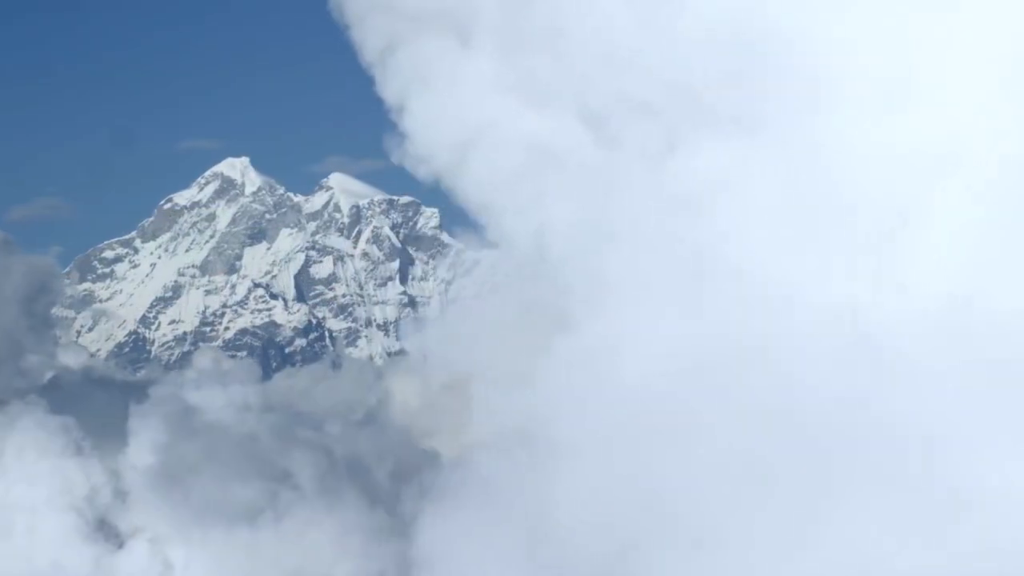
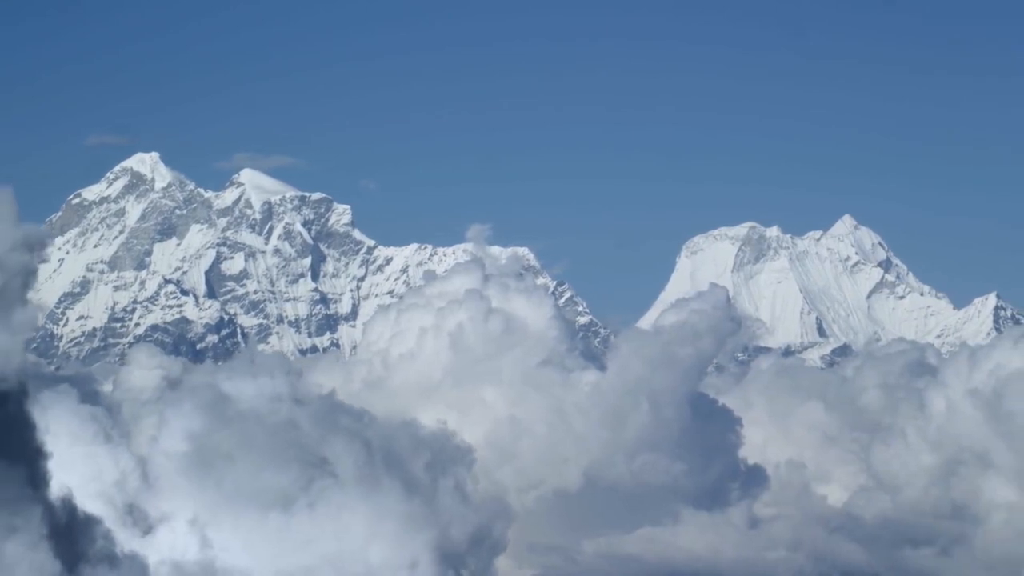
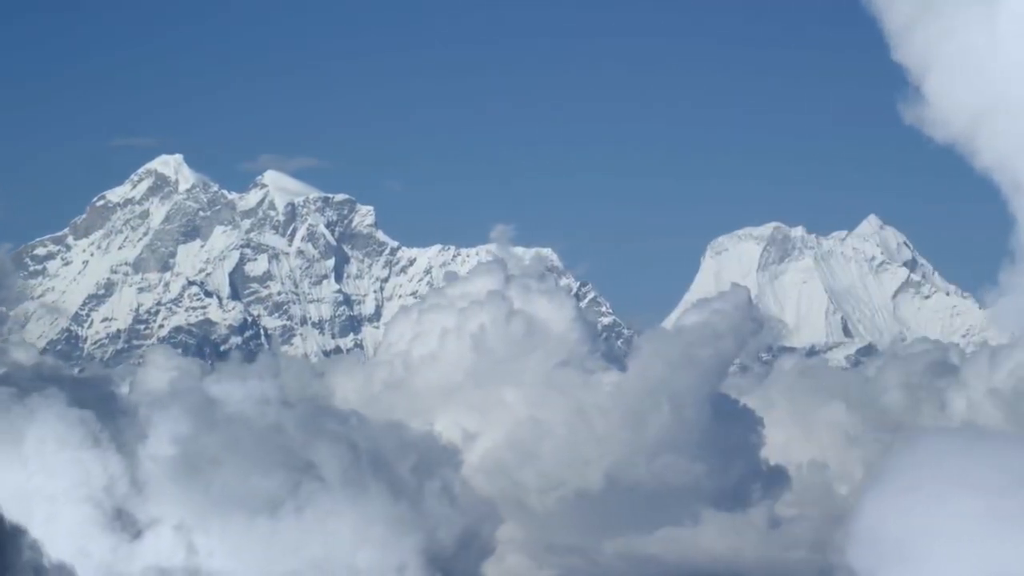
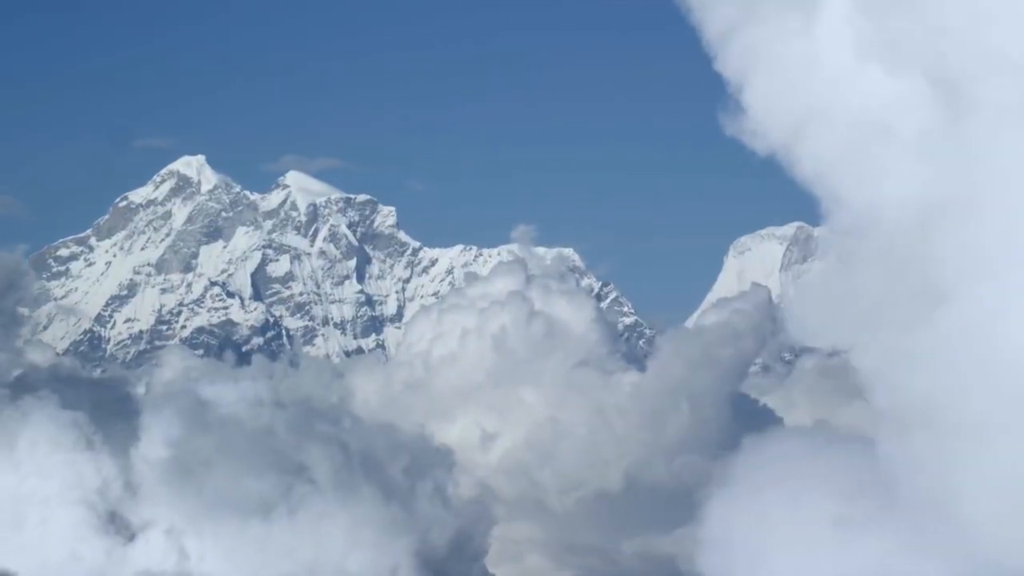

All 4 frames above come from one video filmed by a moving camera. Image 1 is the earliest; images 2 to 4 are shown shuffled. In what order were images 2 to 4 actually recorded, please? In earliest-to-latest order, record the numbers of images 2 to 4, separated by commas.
4, 3, 2
